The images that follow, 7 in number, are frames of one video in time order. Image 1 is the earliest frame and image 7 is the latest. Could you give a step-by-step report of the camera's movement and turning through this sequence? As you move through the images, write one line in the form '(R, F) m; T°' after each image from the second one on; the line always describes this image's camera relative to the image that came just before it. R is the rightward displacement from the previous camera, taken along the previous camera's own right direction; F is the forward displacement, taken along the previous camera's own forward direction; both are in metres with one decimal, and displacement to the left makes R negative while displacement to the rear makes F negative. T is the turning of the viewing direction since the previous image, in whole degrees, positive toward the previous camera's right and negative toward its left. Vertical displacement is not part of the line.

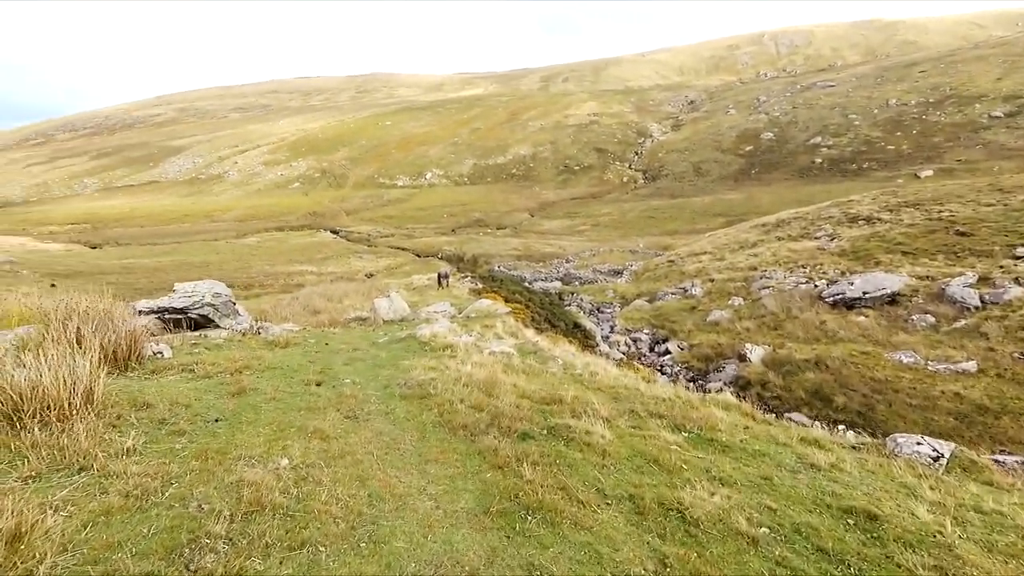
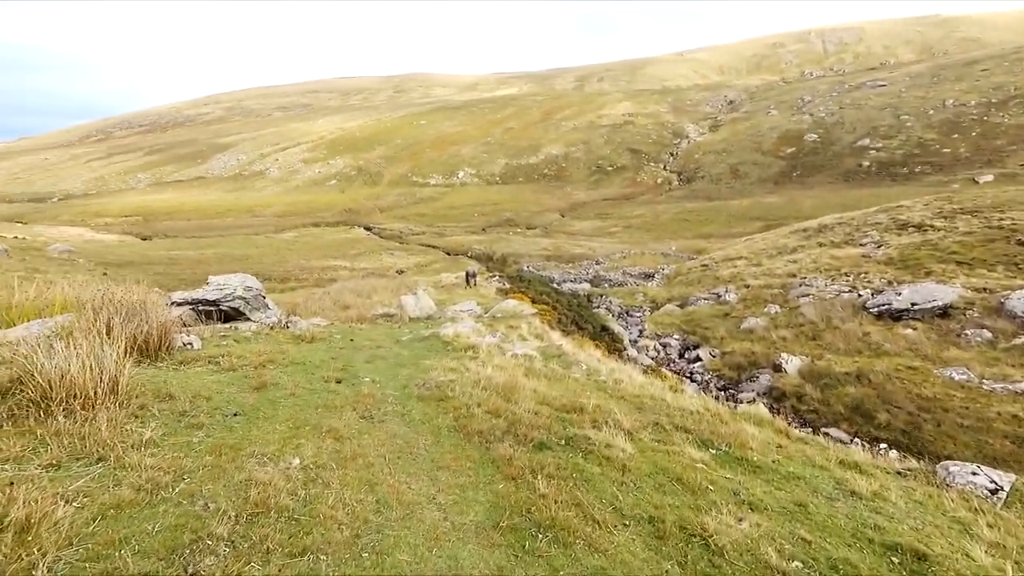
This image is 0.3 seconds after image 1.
(+0.1, +0.2) m; -4°
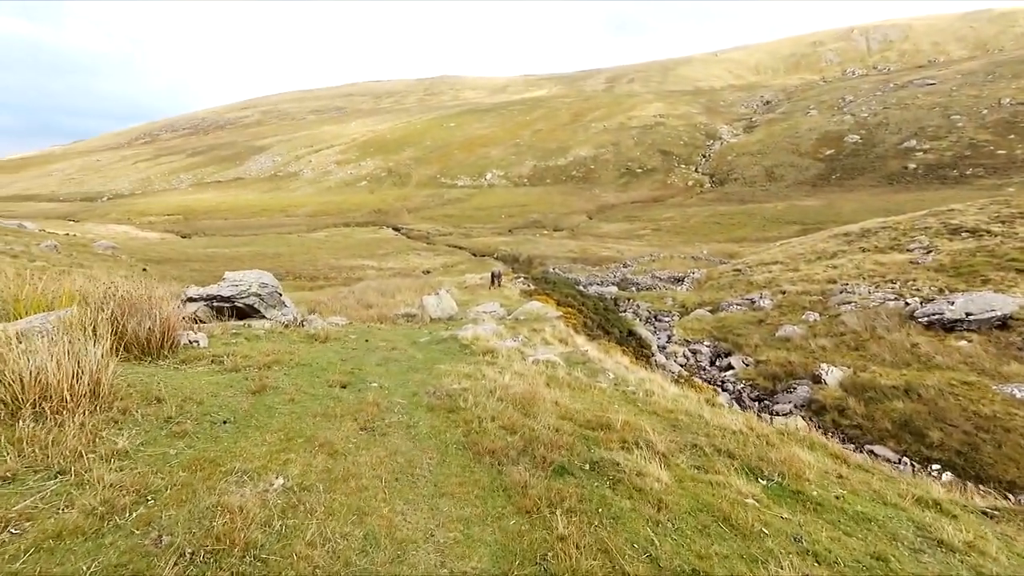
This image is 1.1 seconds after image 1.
(+0.1, +0.9) m; -3°
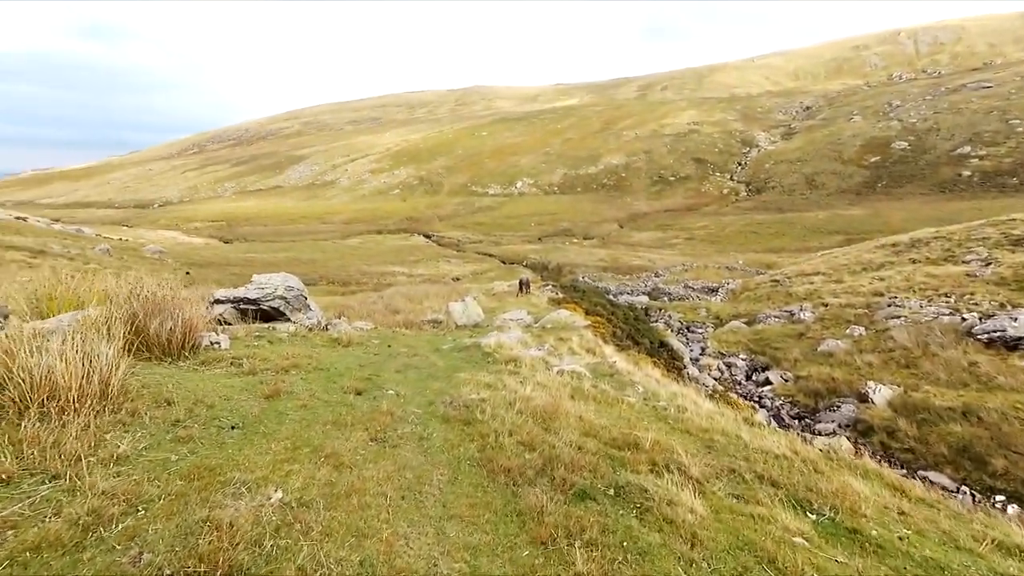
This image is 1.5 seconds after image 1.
(+0.1, +0.5) m; -4°
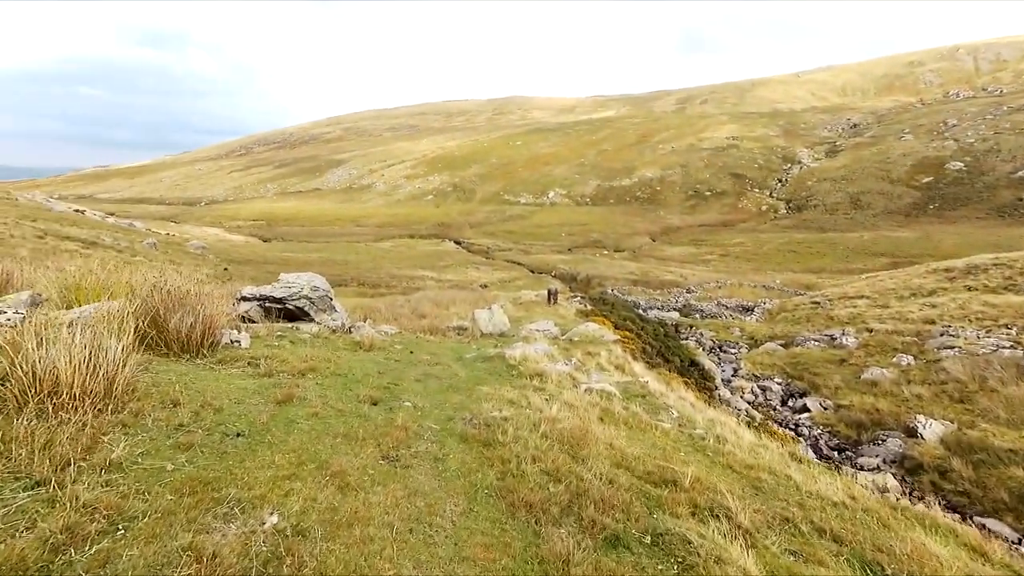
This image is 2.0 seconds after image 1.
(0.0, +0.6) m; -3°
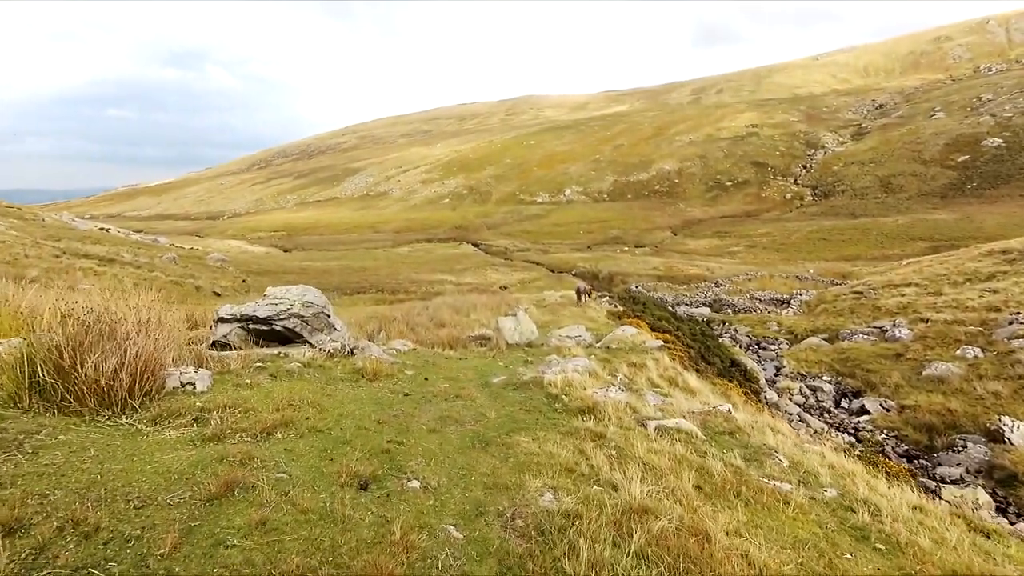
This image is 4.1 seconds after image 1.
(-0.4, +2.8) m; -2°
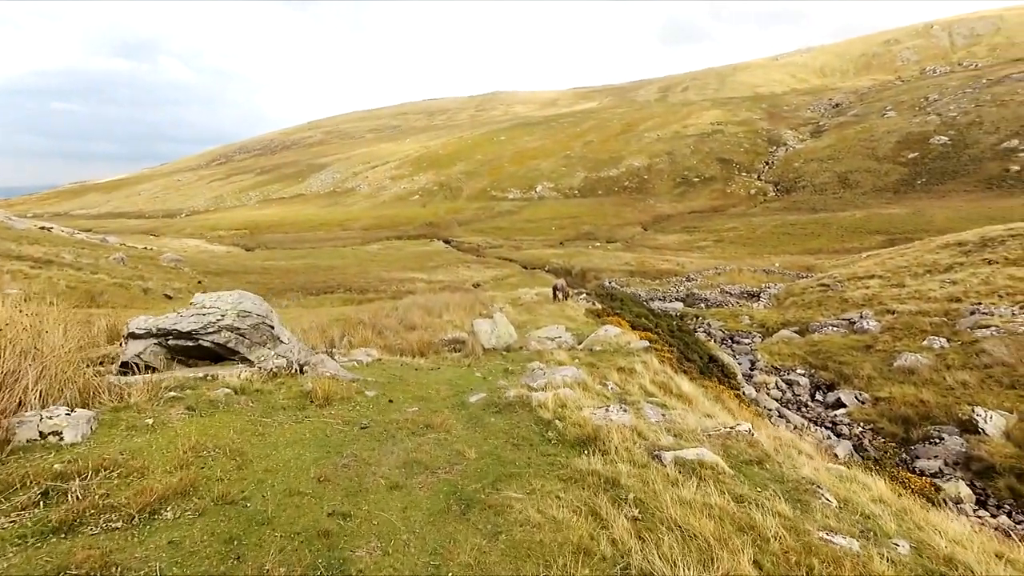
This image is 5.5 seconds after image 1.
(-0.2, +1.8) m; +3°
